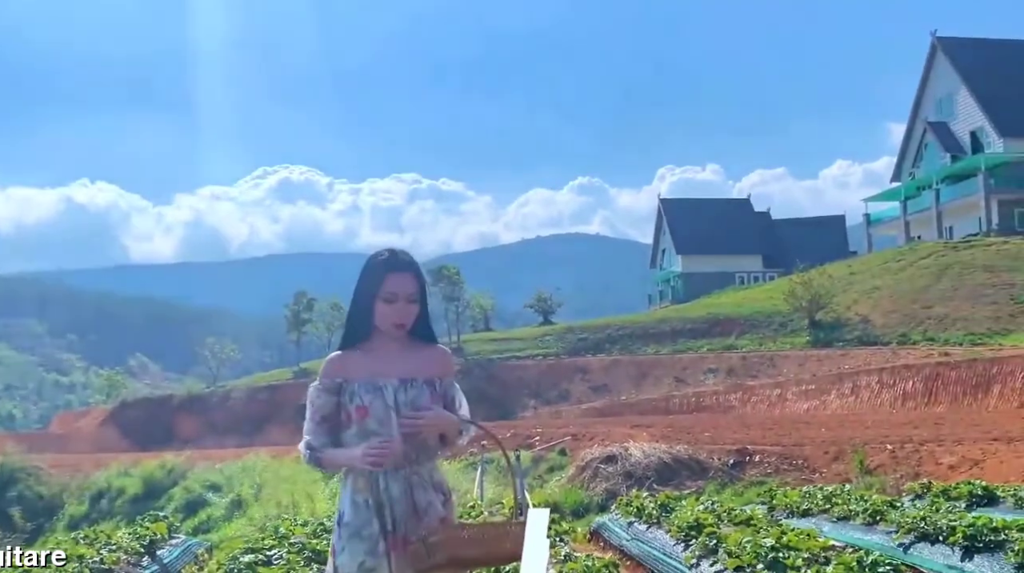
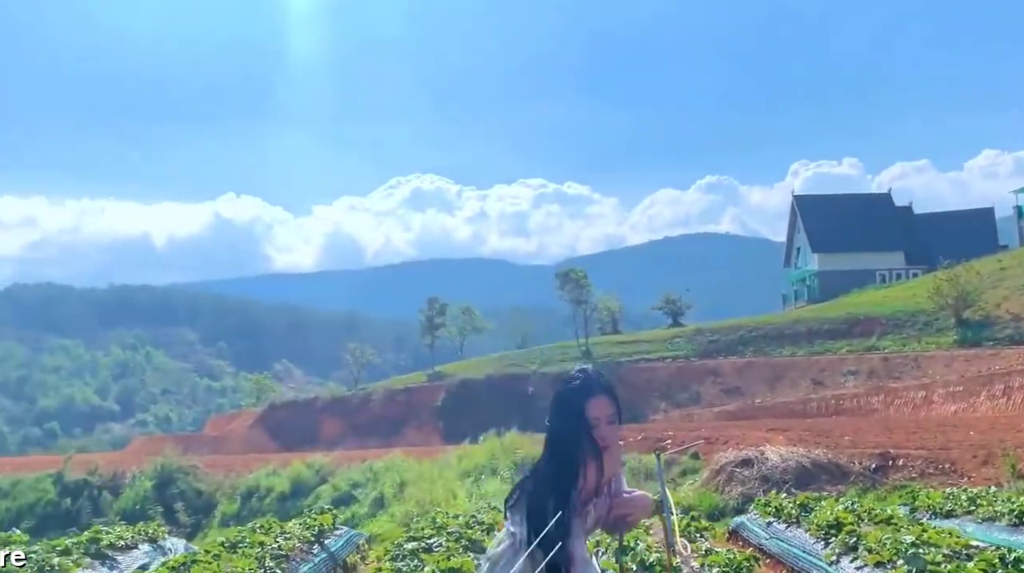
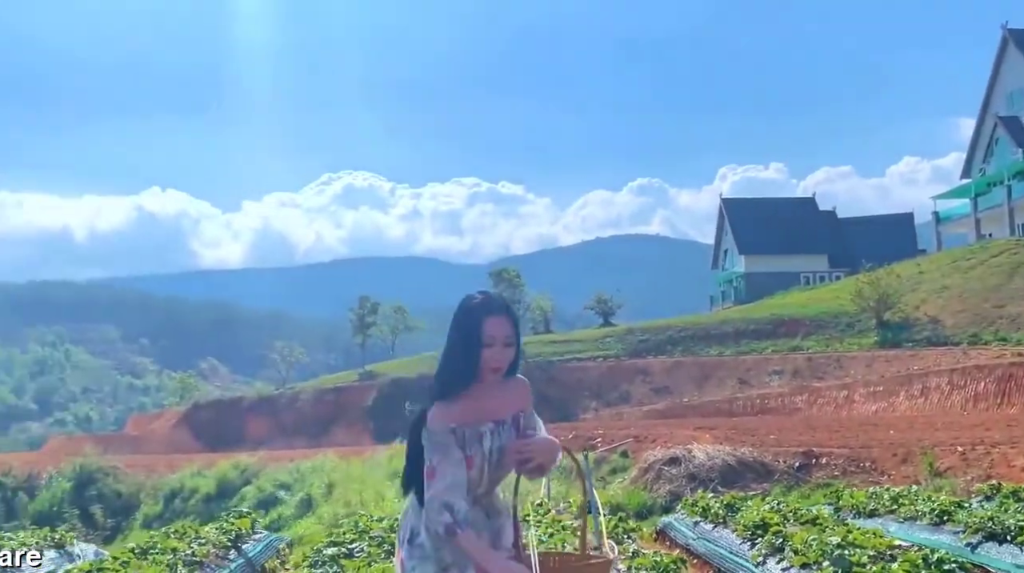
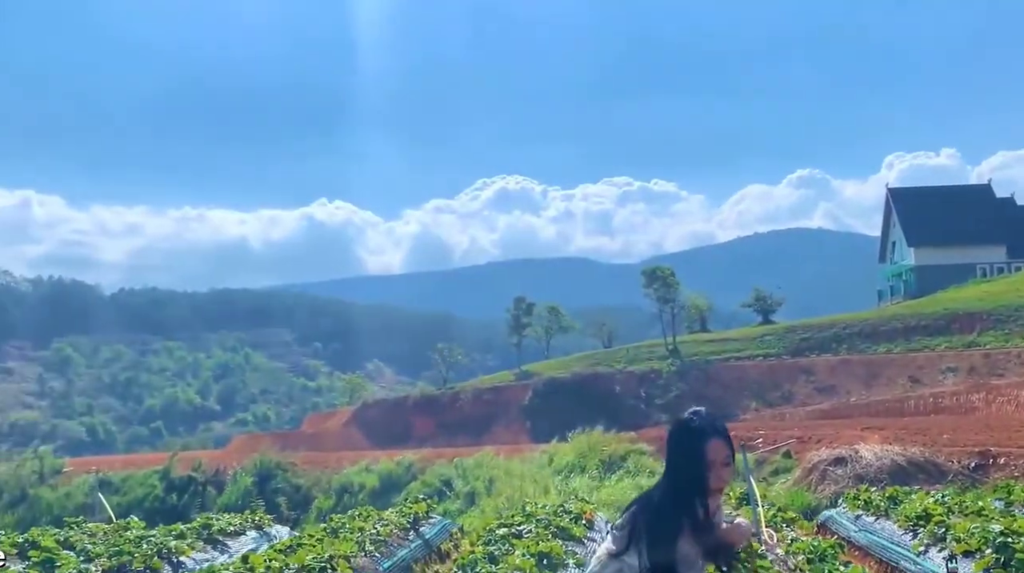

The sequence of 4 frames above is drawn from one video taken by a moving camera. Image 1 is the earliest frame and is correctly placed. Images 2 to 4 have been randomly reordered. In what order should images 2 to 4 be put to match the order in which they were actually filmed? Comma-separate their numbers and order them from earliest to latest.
3, 2, 4
